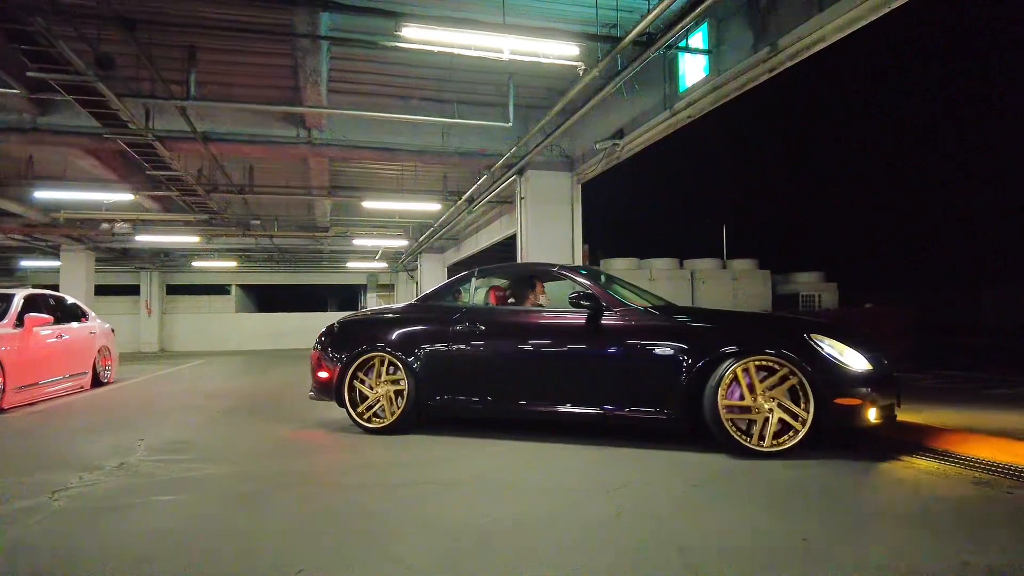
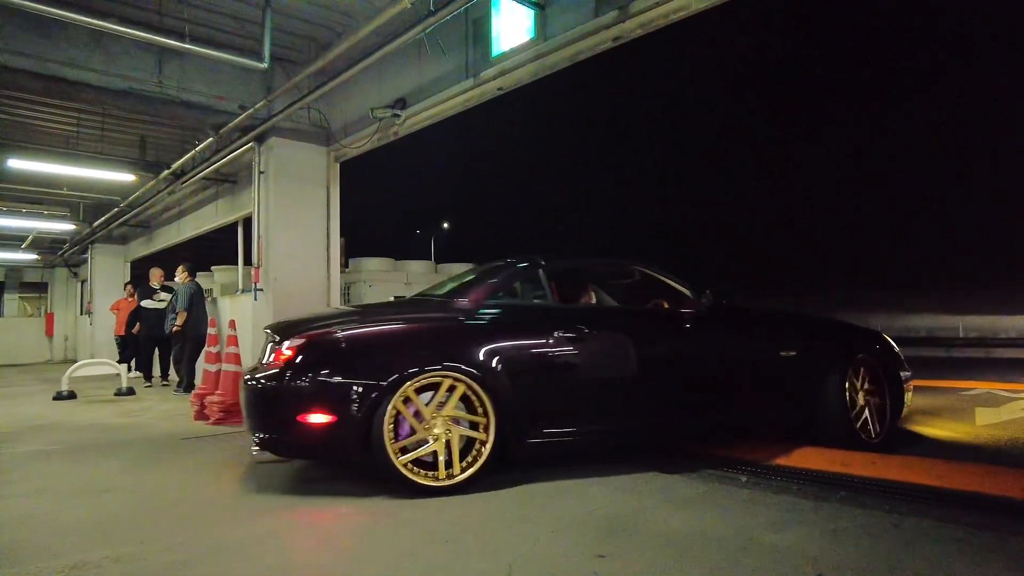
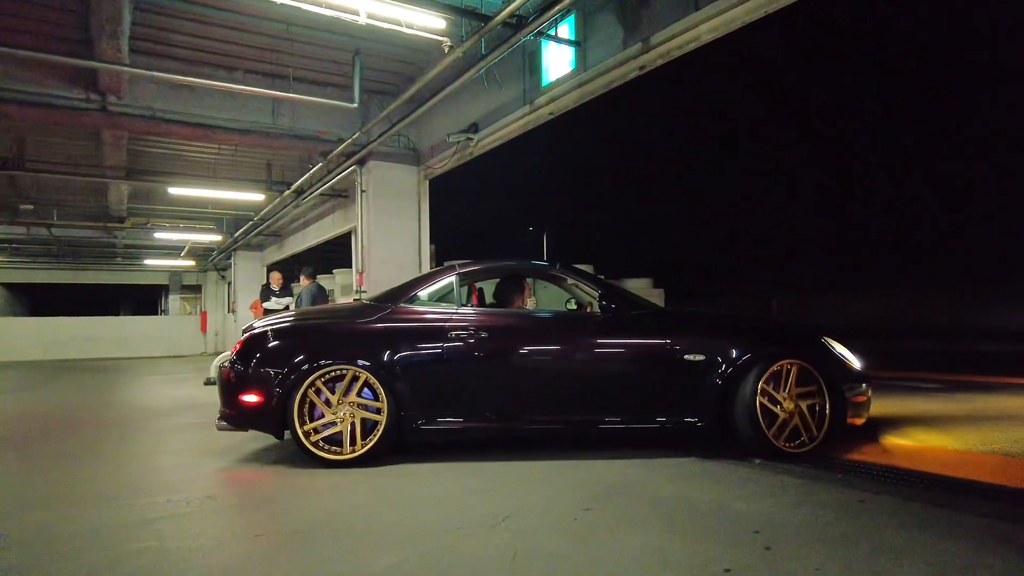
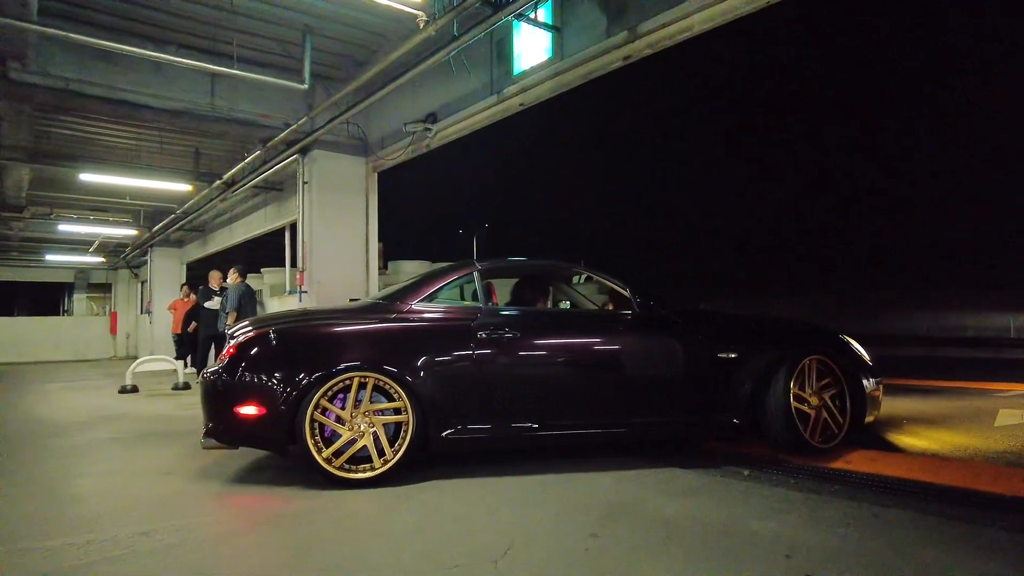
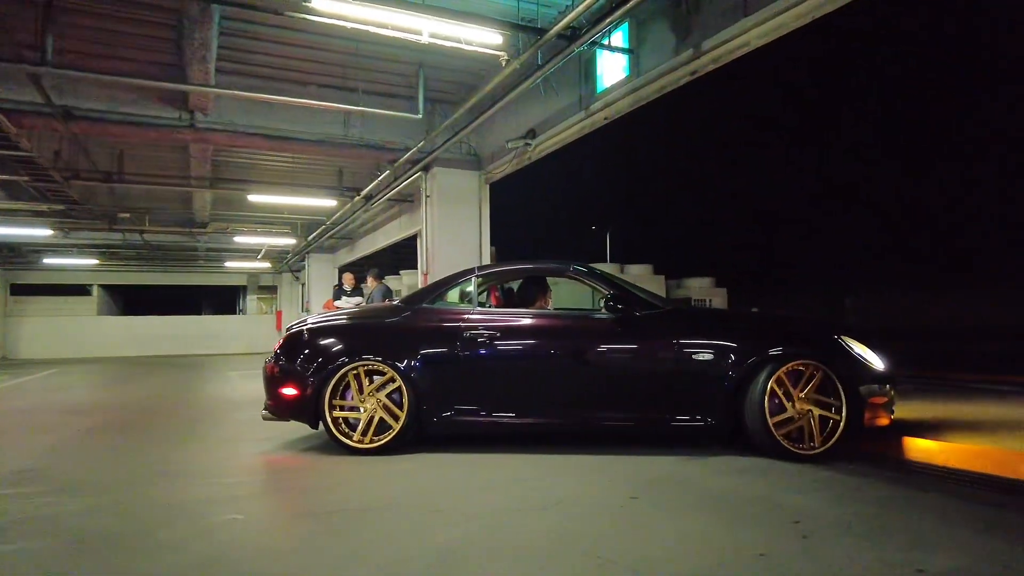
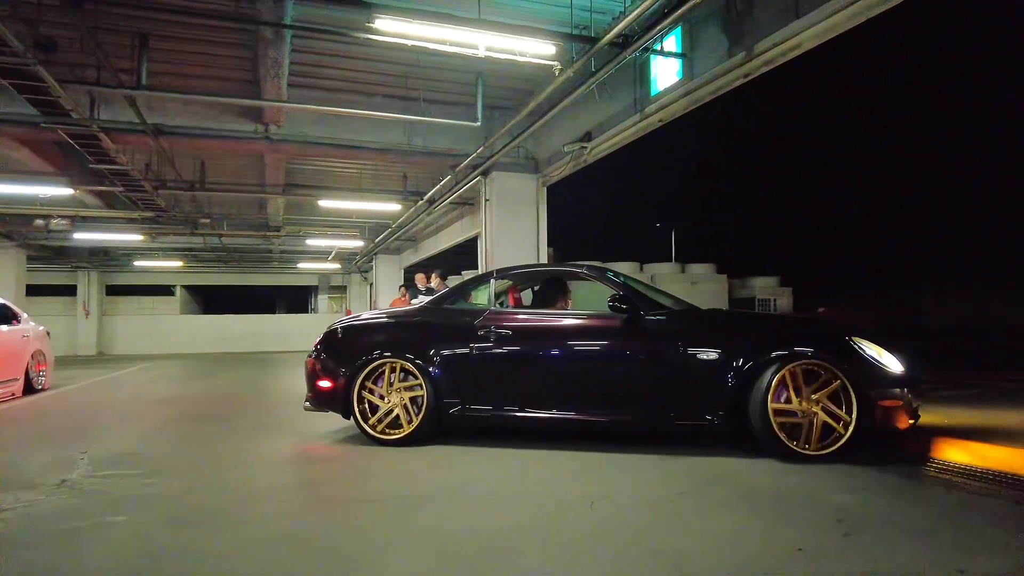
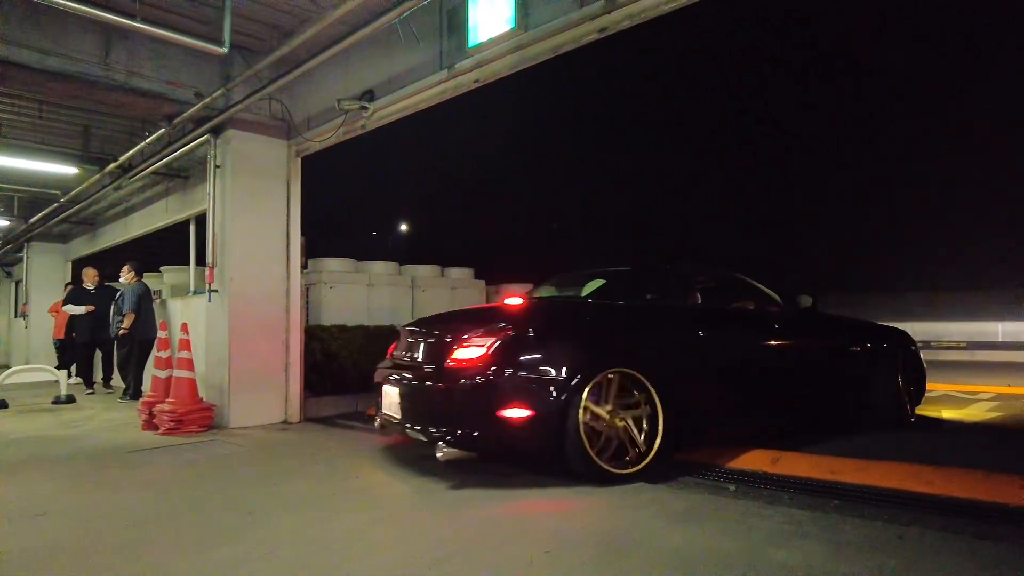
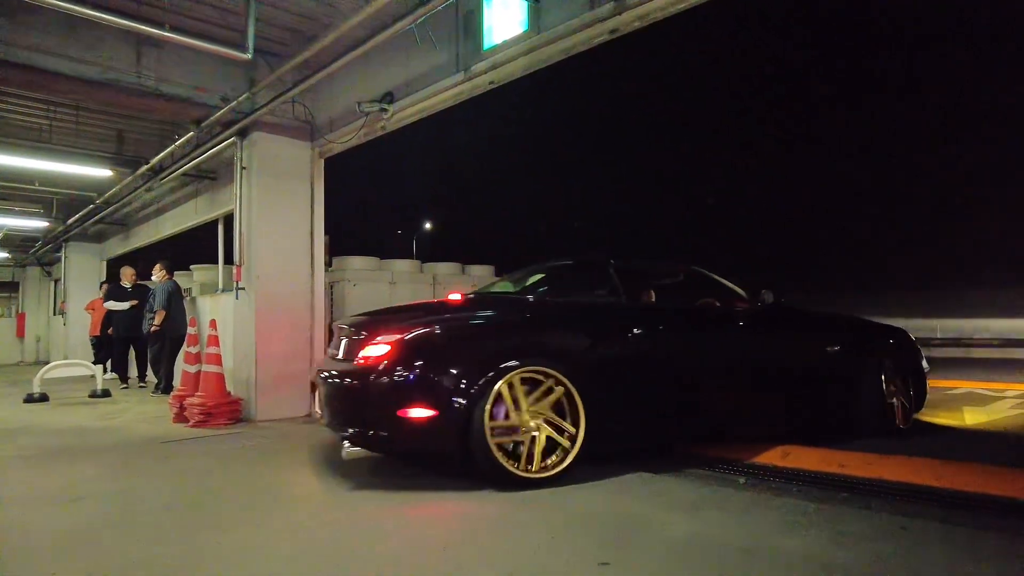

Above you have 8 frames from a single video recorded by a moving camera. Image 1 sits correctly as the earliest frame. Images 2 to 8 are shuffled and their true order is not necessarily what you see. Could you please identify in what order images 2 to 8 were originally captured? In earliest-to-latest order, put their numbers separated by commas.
6, 5, 3, 4, 2, 8, 7
